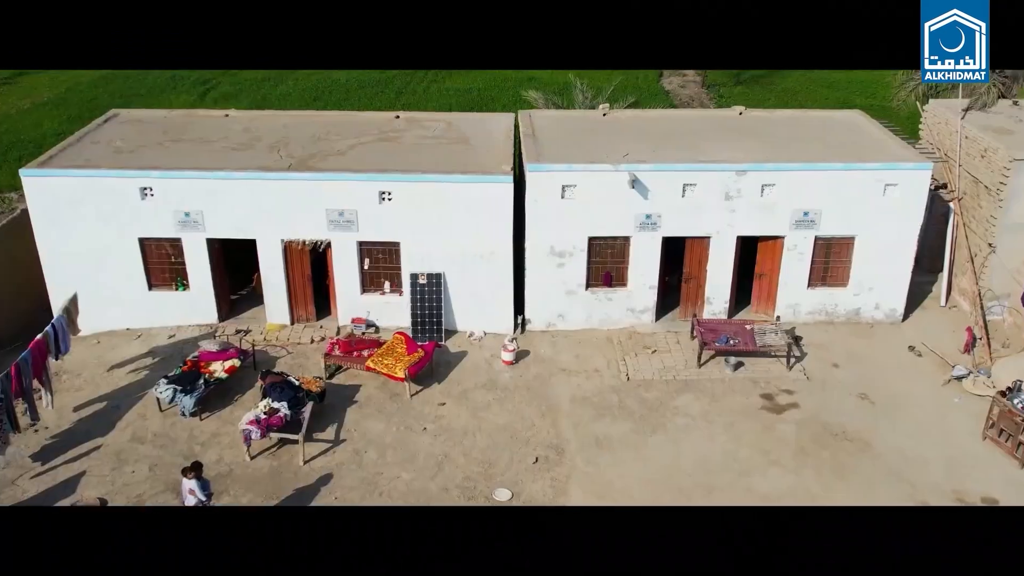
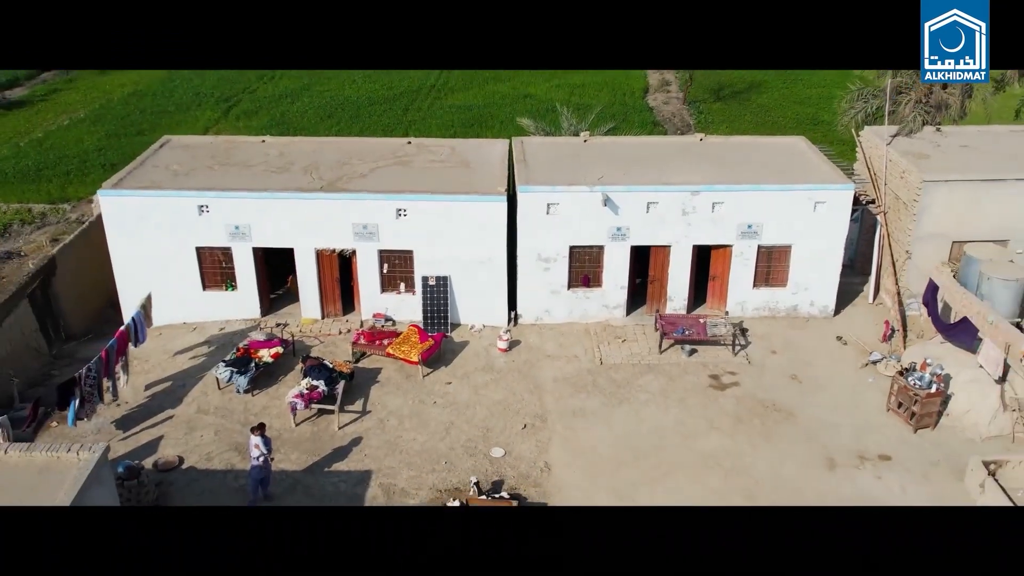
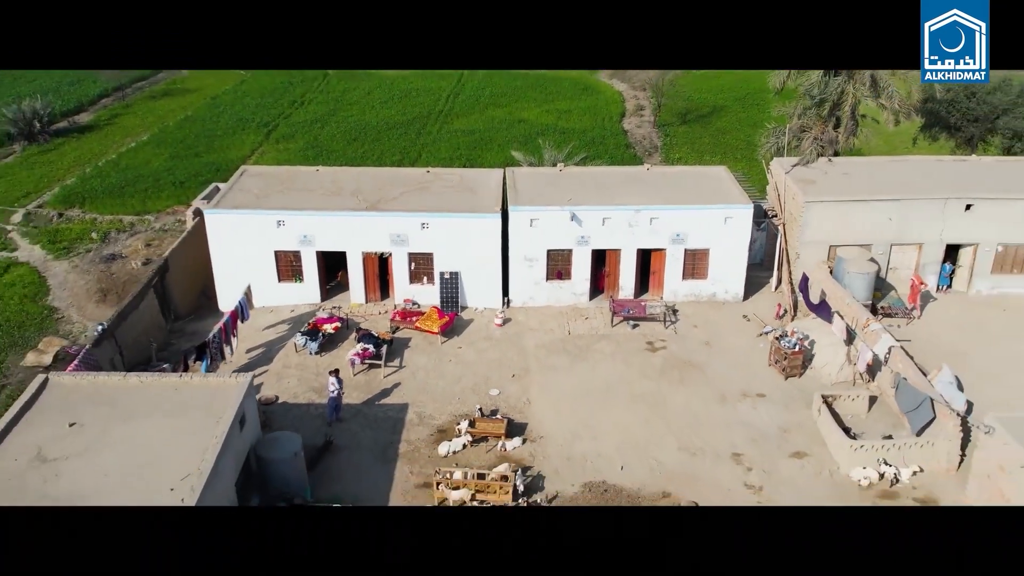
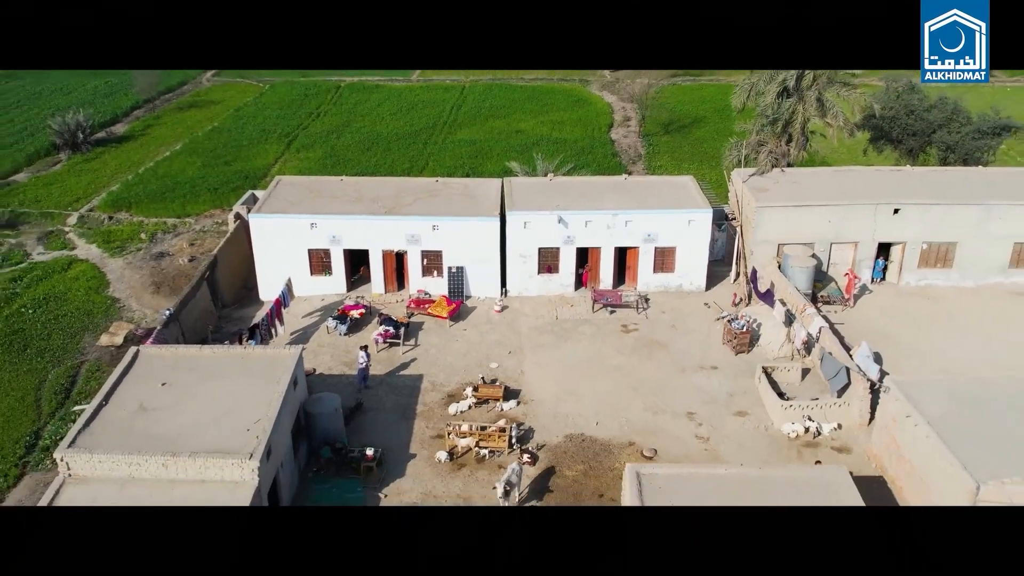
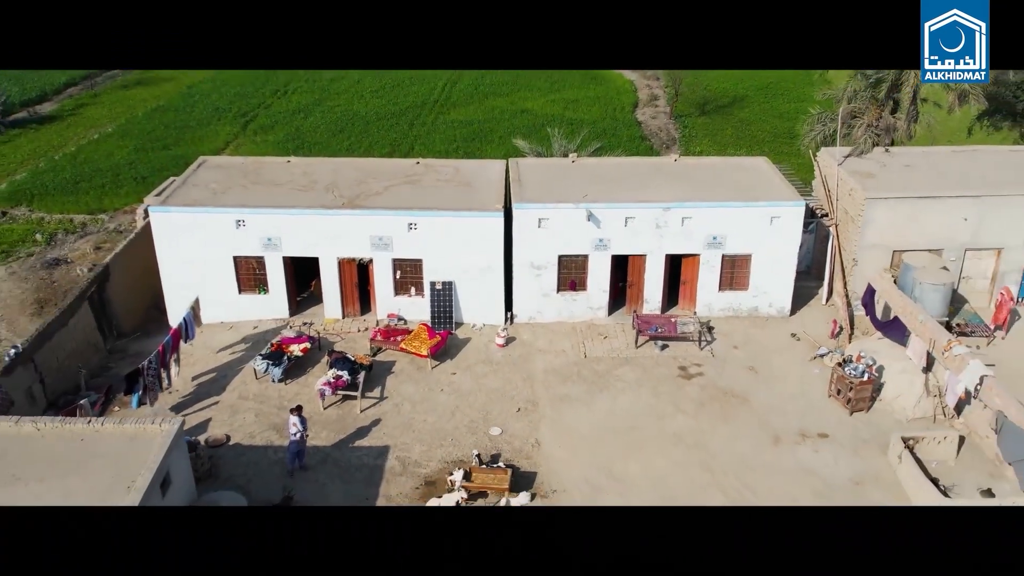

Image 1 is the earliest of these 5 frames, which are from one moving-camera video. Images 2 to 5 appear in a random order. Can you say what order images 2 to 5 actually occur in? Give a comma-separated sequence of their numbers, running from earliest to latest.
2, 5, 3, 4
